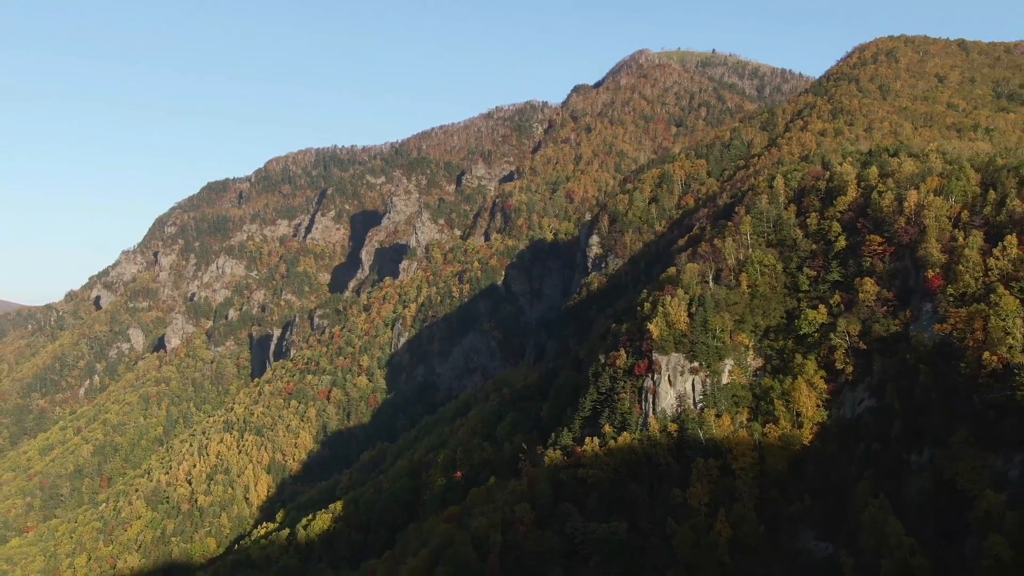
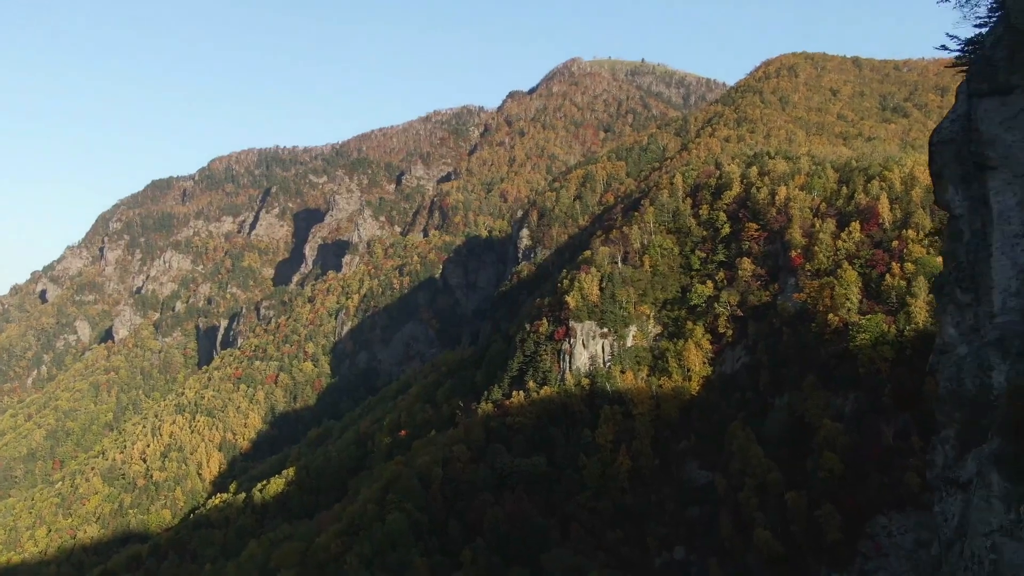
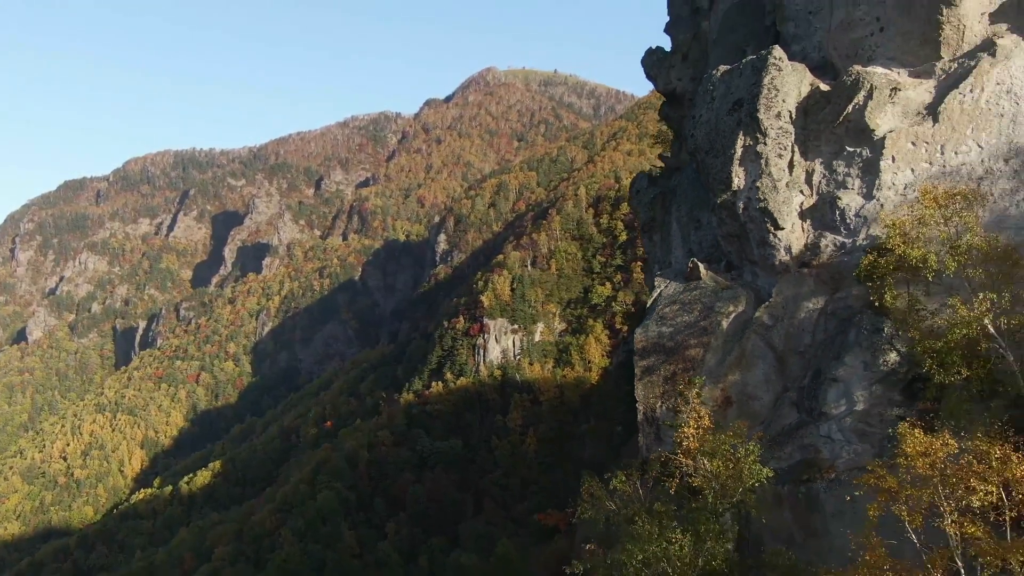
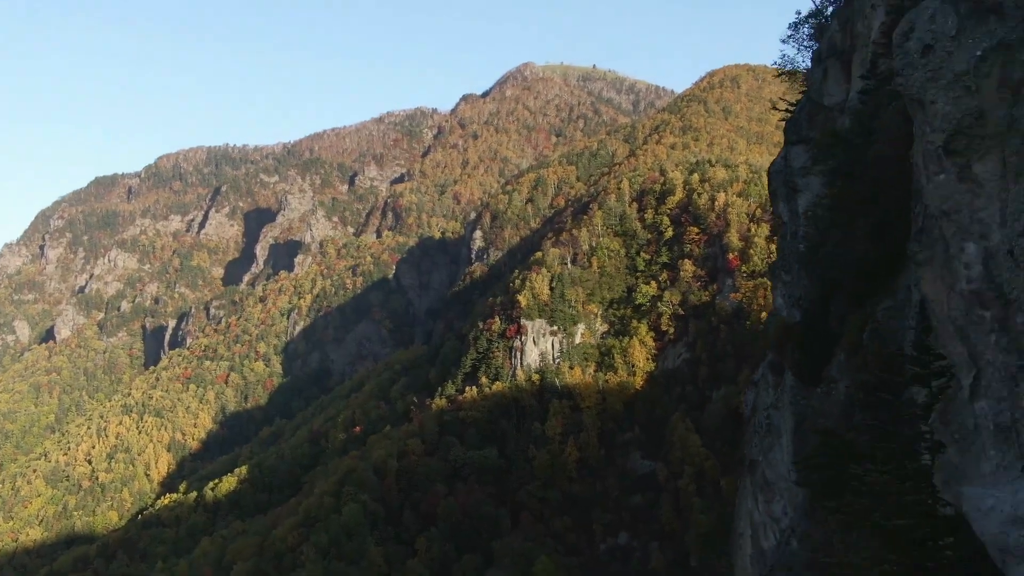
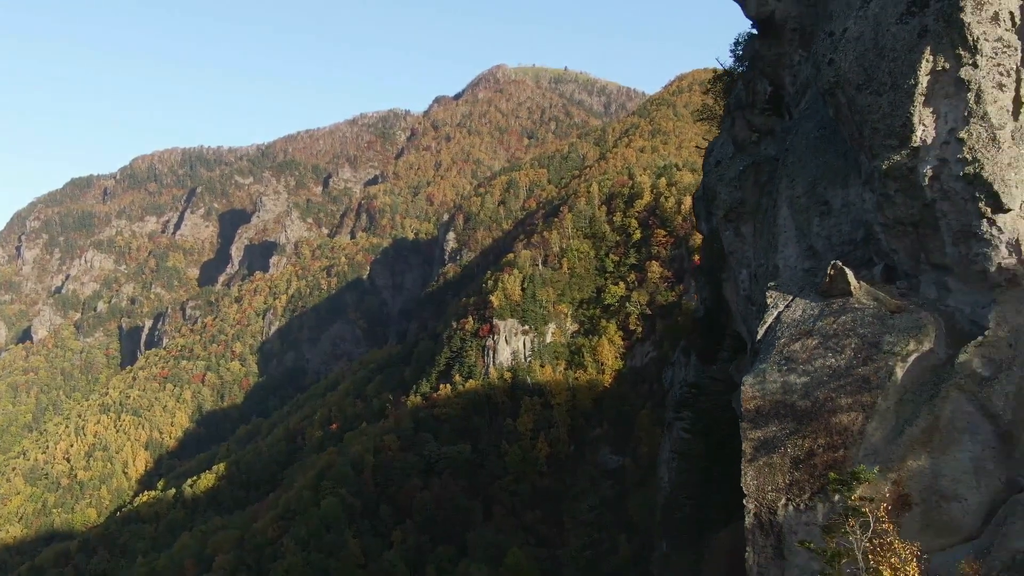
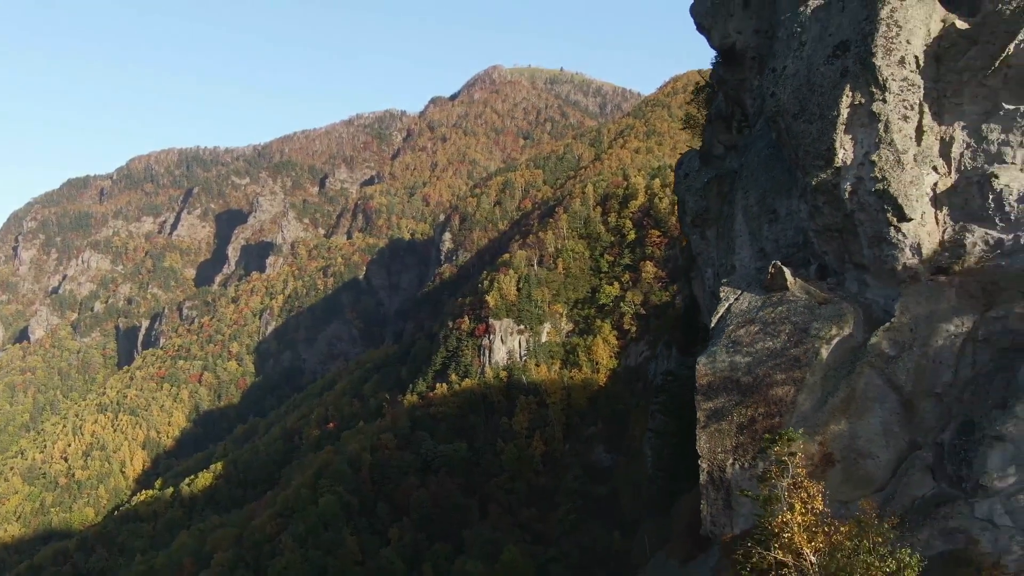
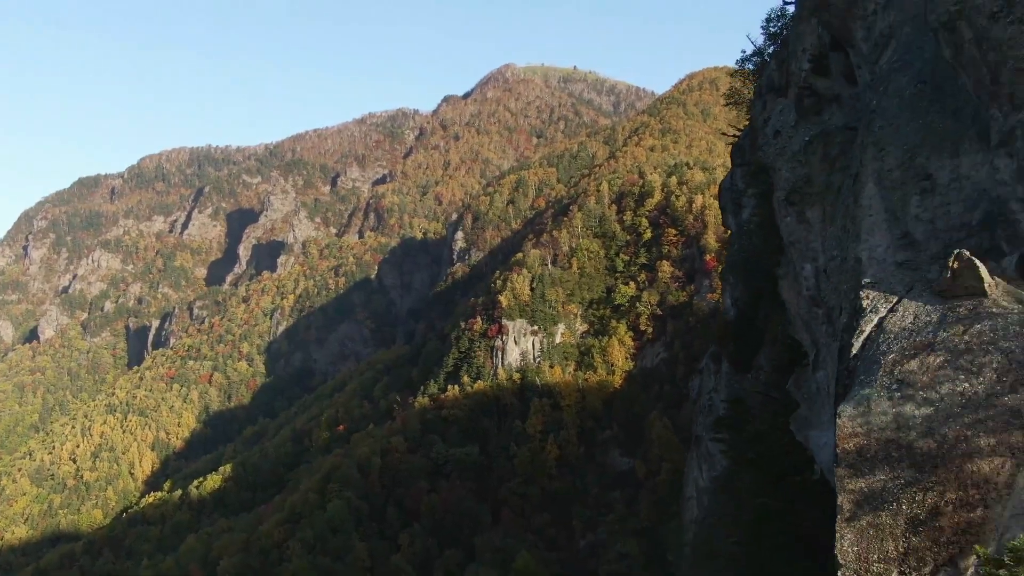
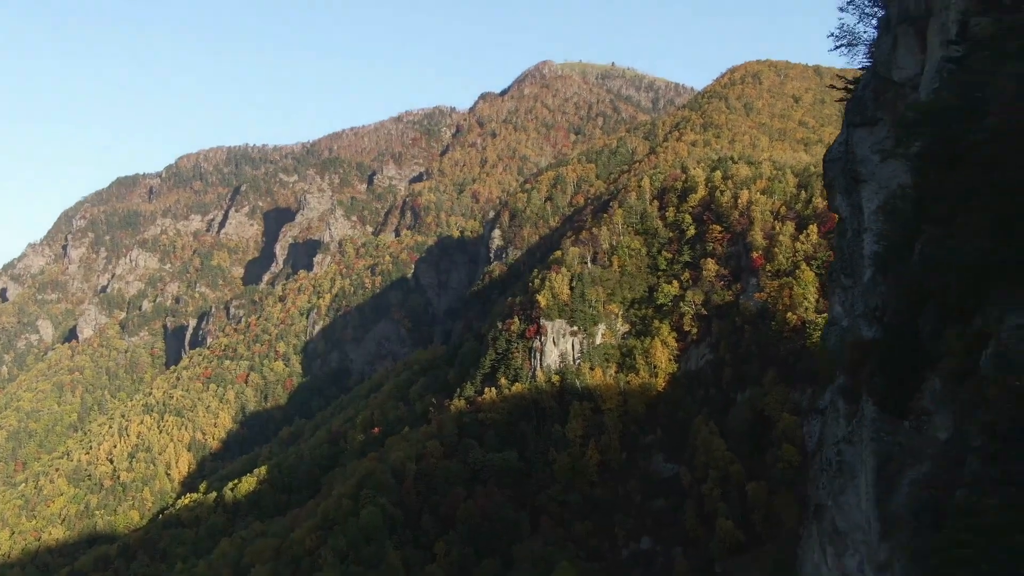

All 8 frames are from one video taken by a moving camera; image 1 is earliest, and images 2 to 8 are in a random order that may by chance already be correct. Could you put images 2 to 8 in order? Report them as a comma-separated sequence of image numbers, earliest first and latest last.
2, 8, 4, 7, 5, 6, 3
